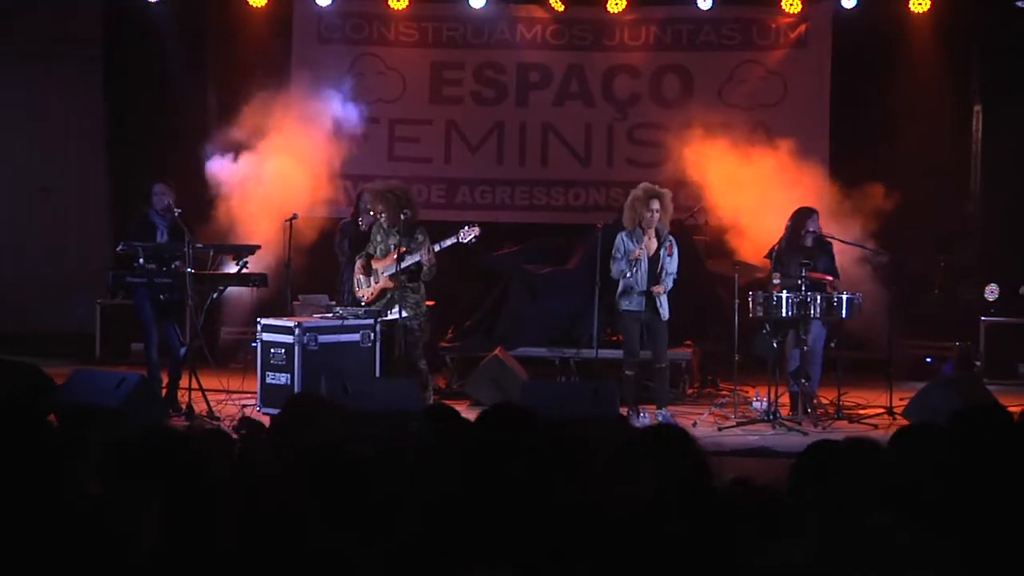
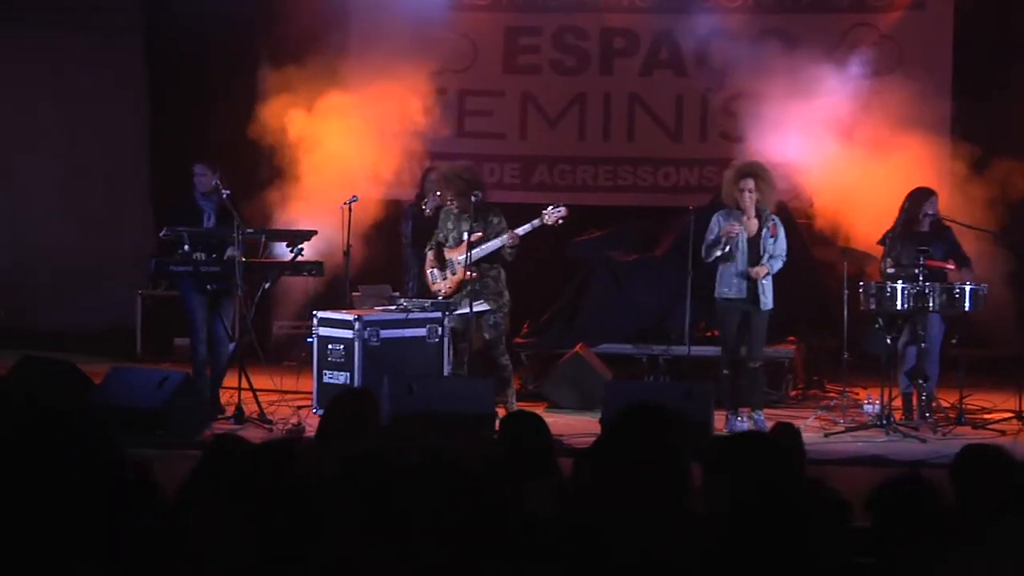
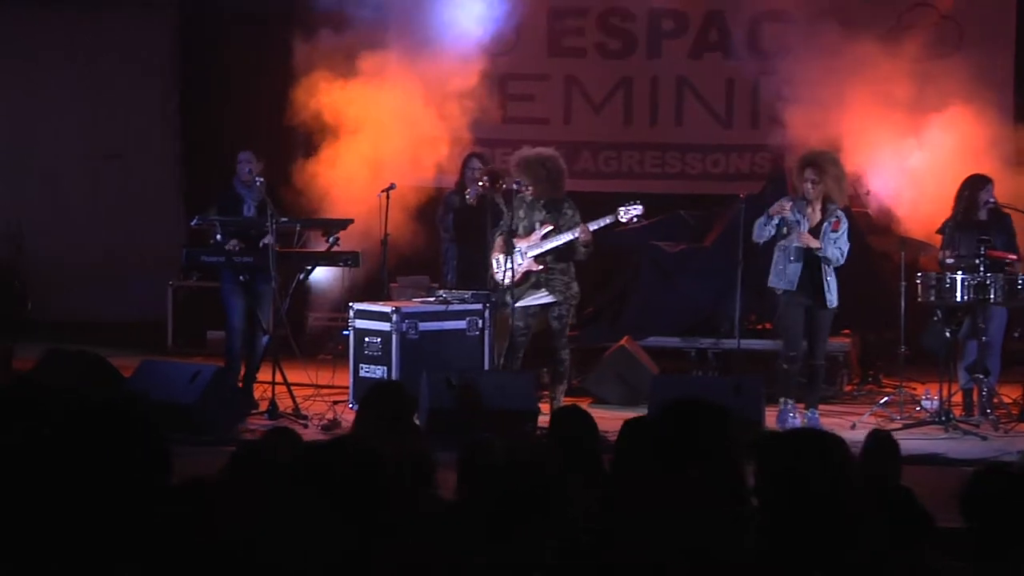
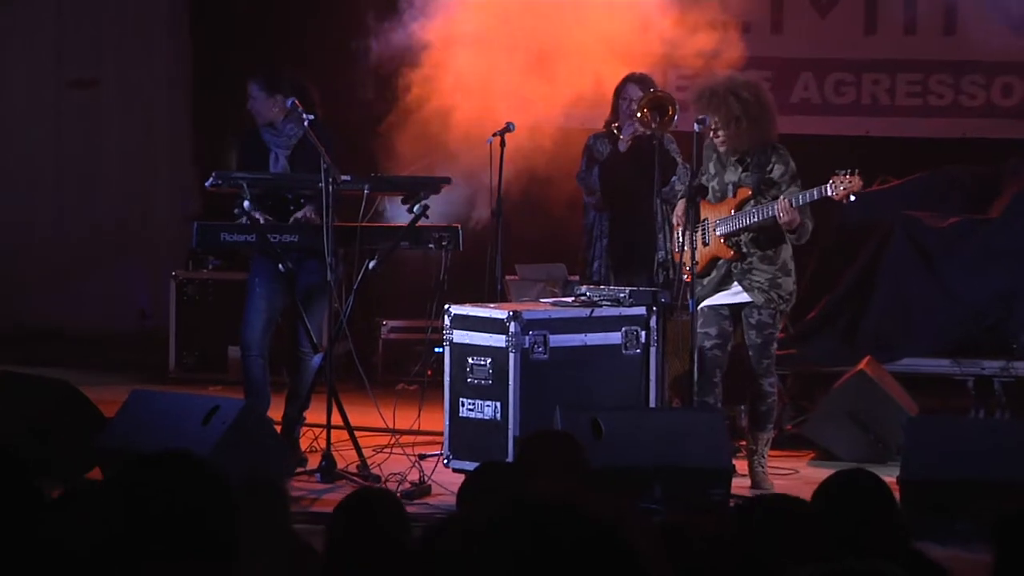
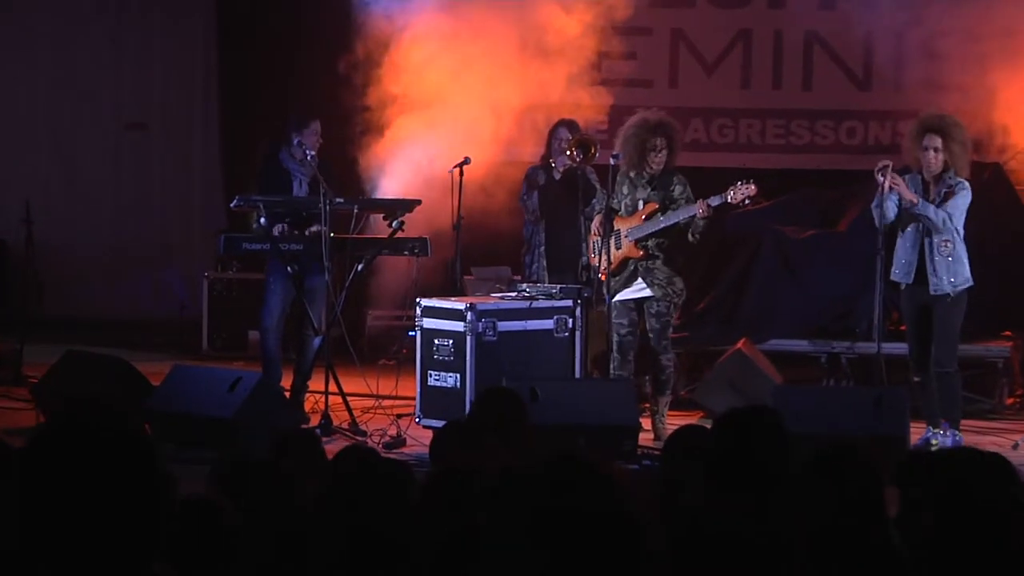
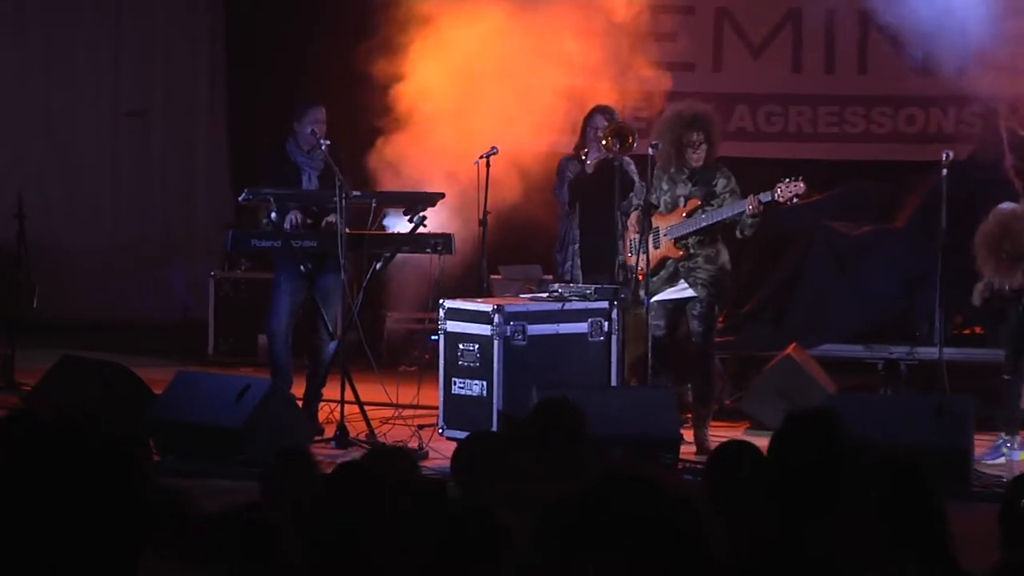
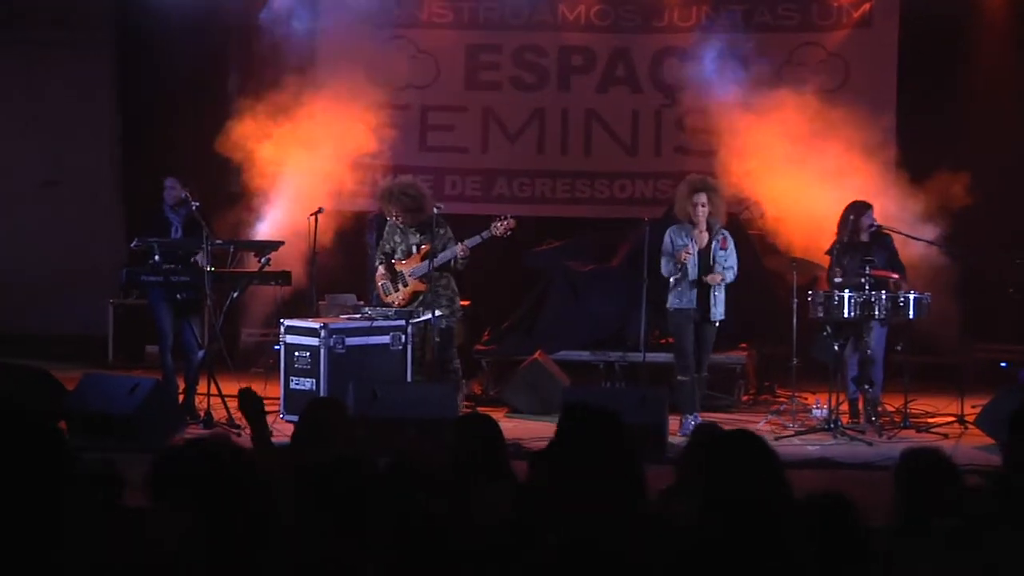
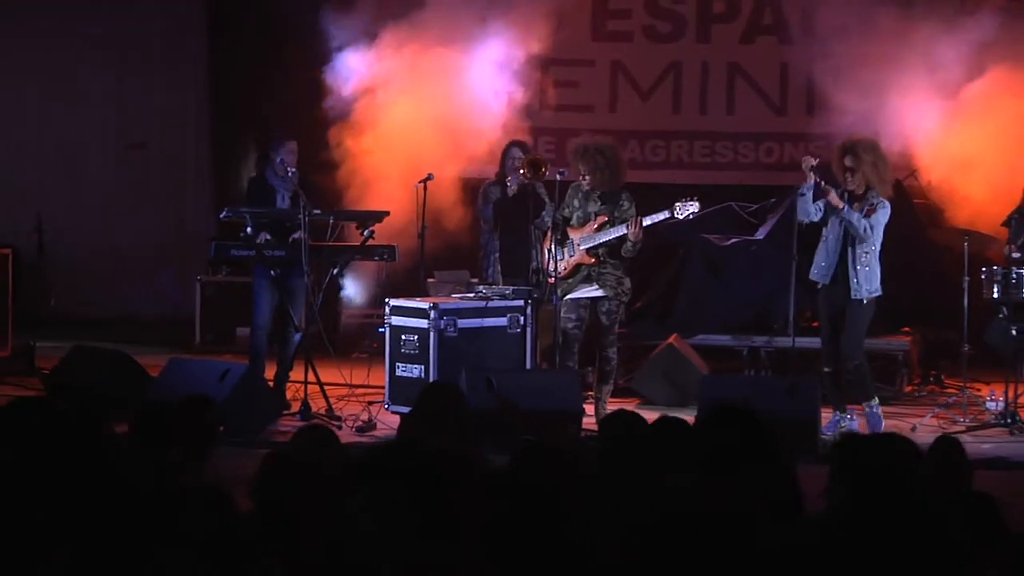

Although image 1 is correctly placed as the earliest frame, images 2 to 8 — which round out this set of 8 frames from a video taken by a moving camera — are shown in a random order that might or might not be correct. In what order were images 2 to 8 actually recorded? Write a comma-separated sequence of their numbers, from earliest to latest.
7, 2, 3, 8, 5, 6, 4
